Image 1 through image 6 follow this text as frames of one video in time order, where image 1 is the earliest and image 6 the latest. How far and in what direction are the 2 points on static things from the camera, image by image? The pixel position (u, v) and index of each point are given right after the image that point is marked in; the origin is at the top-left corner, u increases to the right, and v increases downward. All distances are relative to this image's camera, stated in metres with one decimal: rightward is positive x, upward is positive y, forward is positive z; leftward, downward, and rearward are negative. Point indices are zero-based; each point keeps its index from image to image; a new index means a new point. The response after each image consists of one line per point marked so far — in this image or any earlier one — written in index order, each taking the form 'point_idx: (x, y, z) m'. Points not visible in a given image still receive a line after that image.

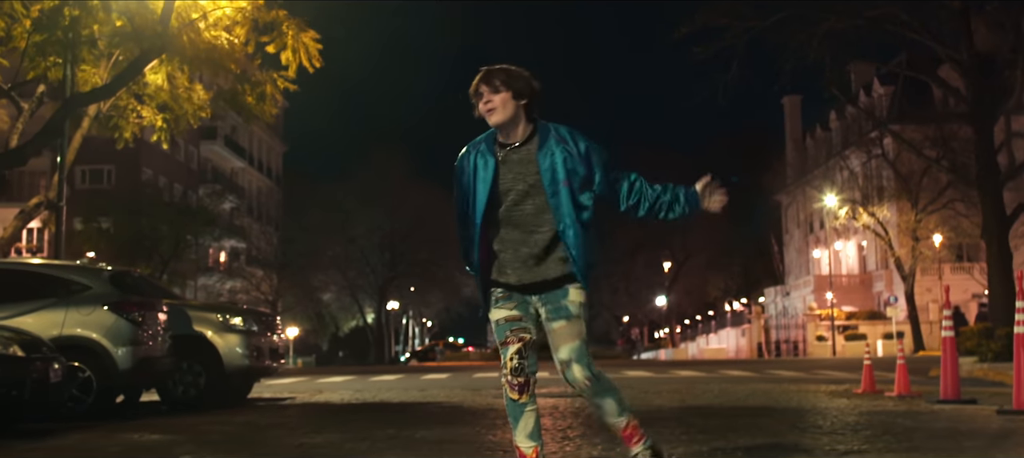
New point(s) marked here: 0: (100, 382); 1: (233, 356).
0: (-3.5, -1.3, +11.3) m
1: (-2.7, -1.3, +12.7) m
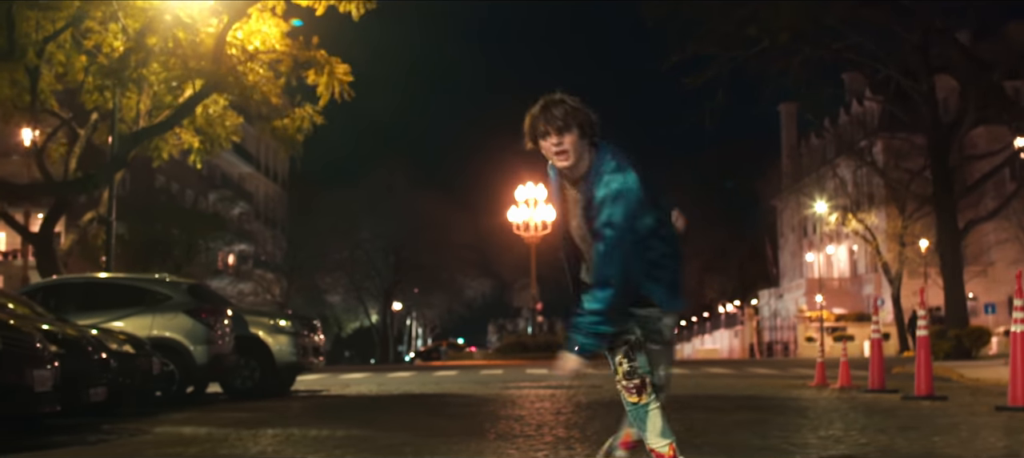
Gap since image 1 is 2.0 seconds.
0: (-3.4, -1.5, +13.6) m
1: (-2.7, -1.5, +15.0) m
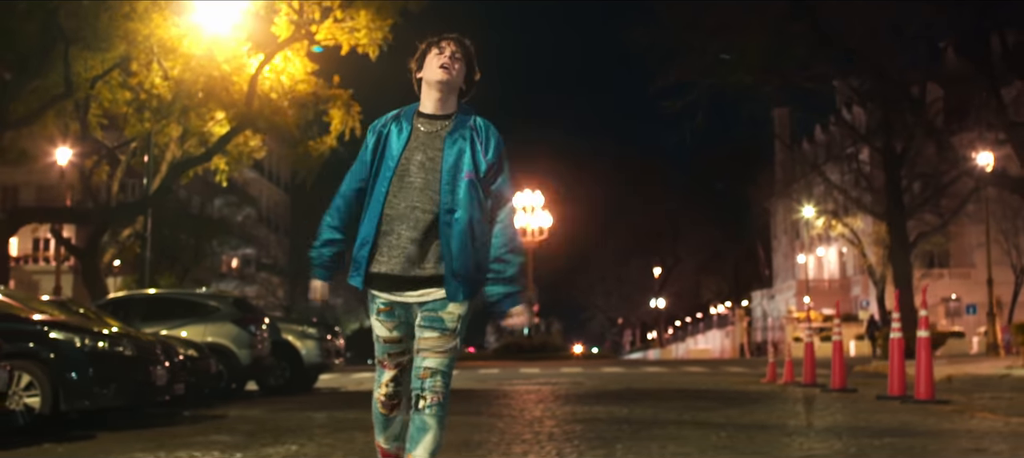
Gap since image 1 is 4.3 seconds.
0: (-3.5, -1.8, +16.0) m
1: (-2.8, -1.7, +17.5) m
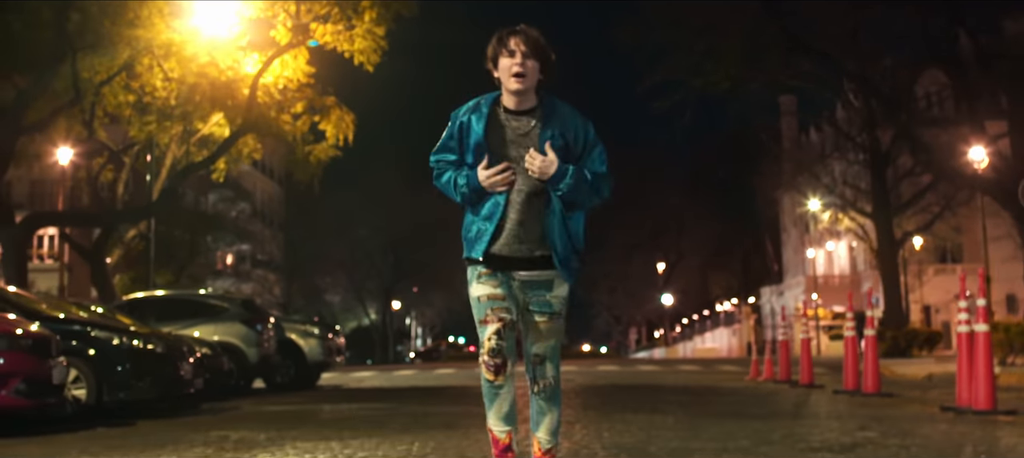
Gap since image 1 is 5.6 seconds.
0: (-3.6, -1.8, +16.7) m
1: (-2.8, -1.8, +18.2) m
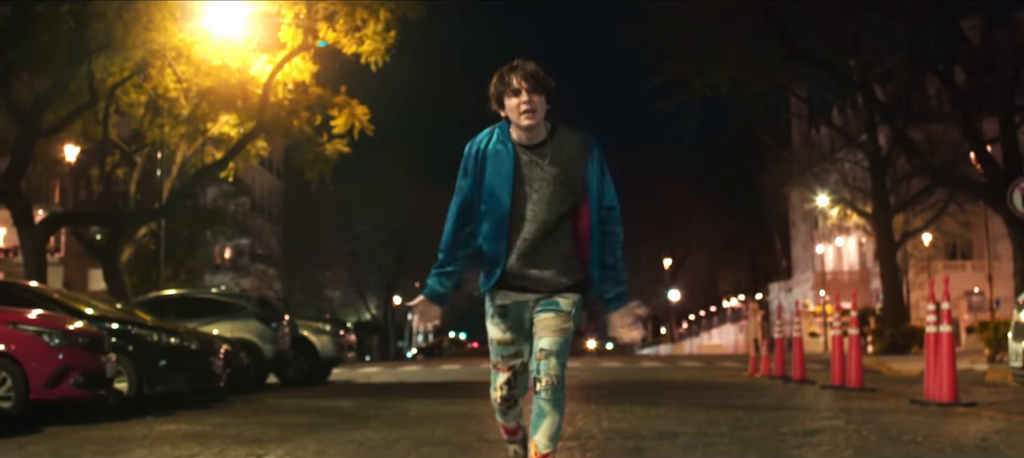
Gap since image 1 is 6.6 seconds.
0: (-3.5, -1.8, +17.3) m
1: (-2.7, -1.8, +18.7) m
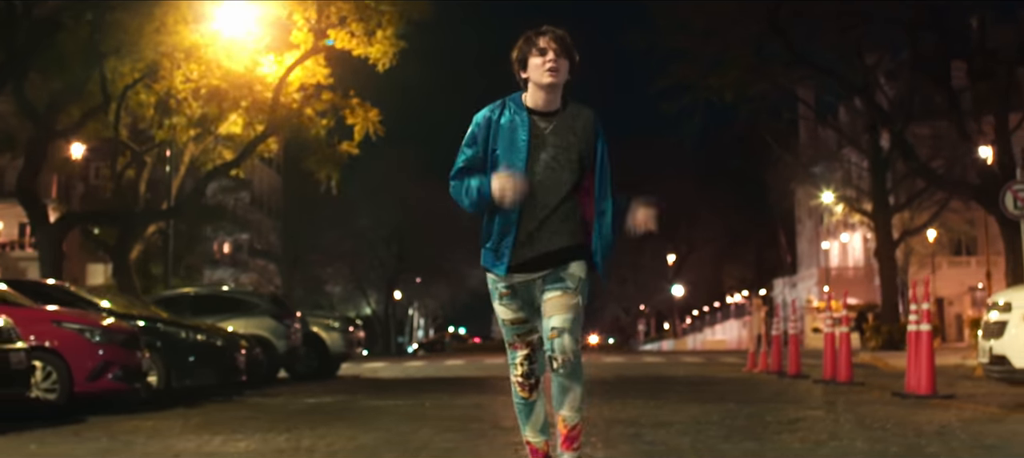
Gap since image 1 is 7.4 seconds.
0: (-3.4, -1.8, +17.7) m
1: (-2.7, -1.7, +19.1) m
